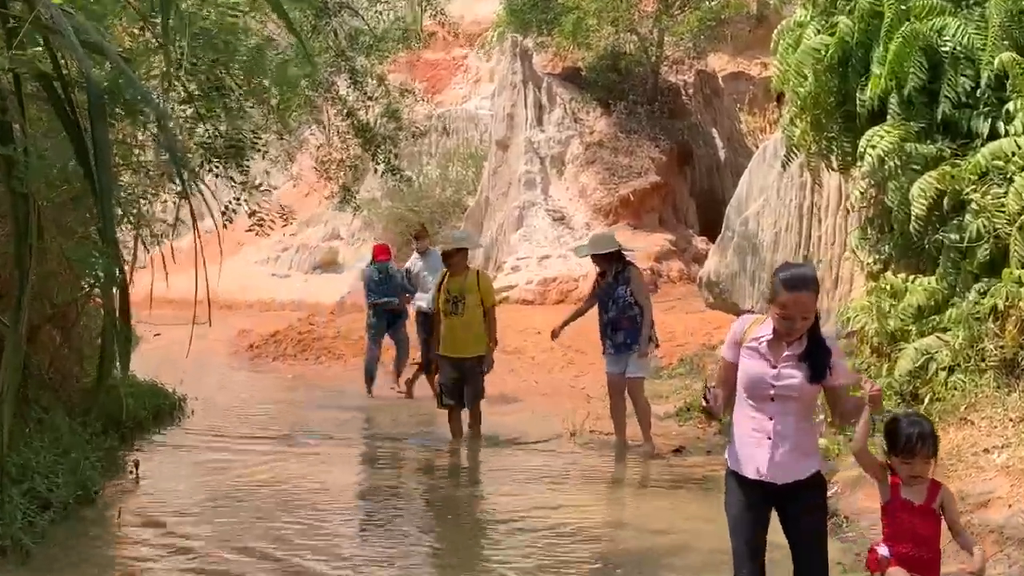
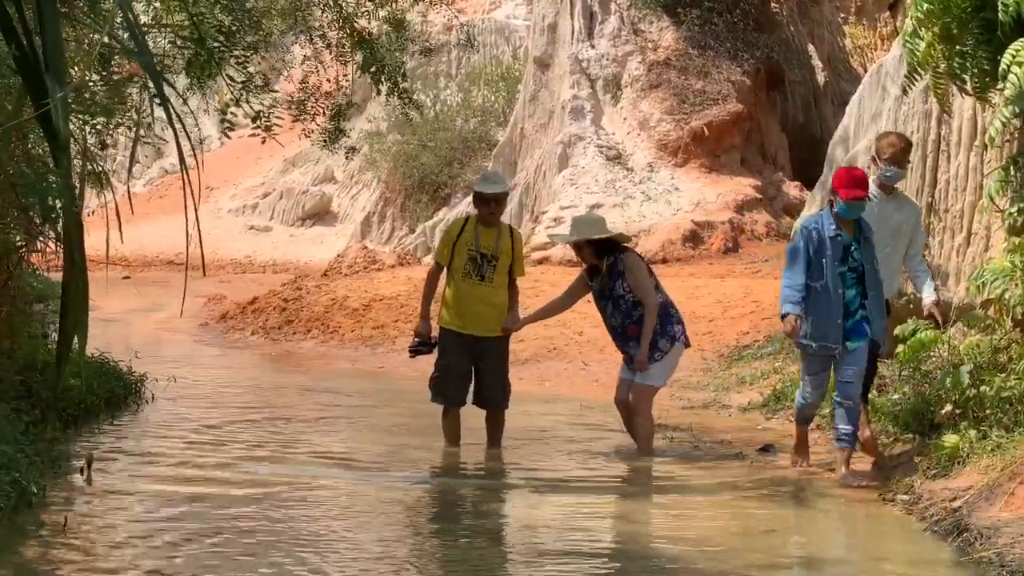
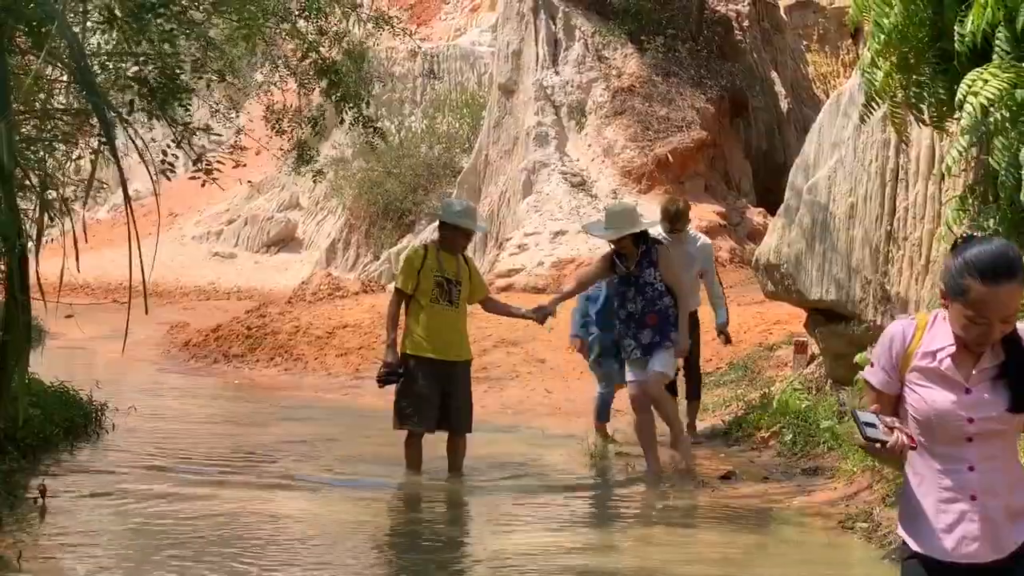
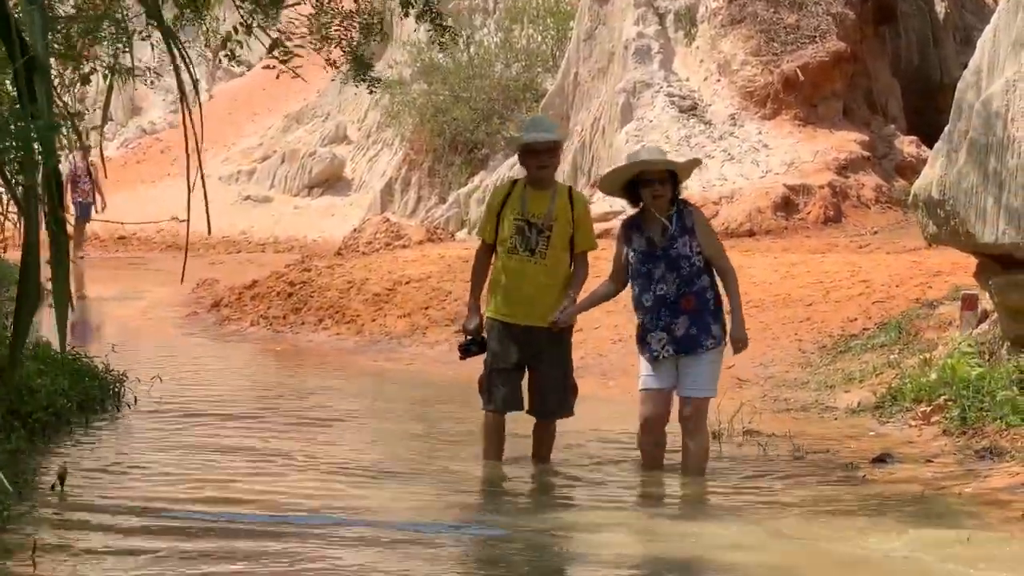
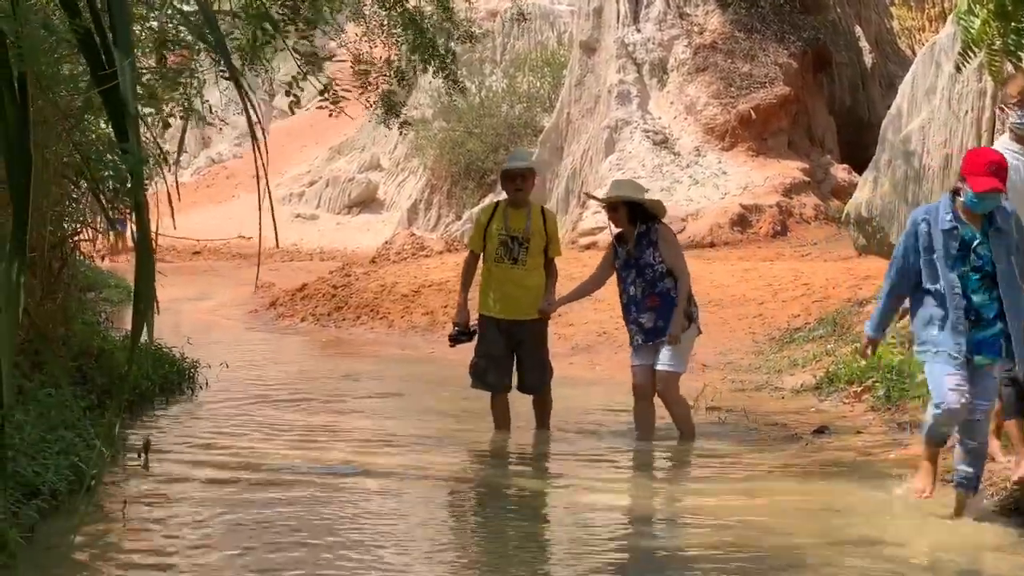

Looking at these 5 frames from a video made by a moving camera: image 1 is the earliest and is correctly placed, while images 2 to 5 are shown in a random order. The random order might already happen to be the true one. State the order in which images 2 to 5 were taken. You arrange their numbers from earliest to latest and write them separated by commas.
3, 2, 5, 4
